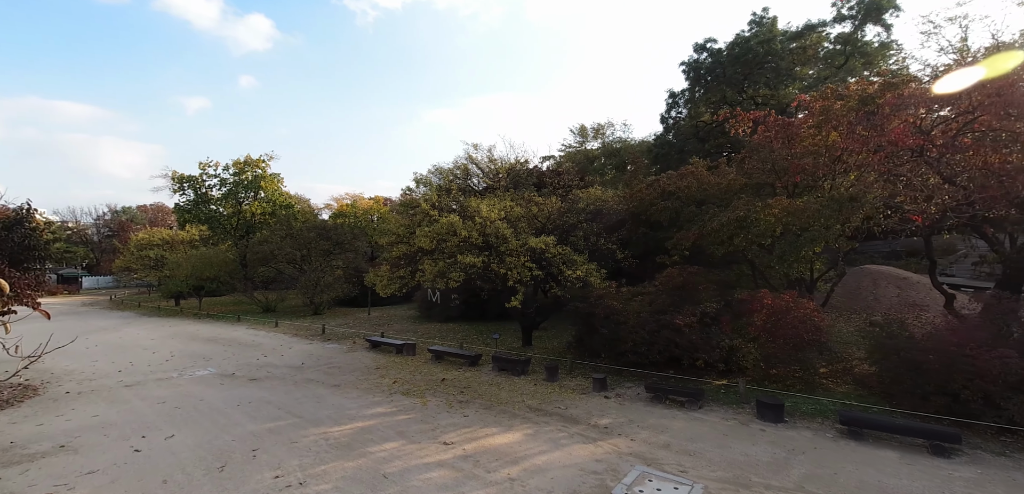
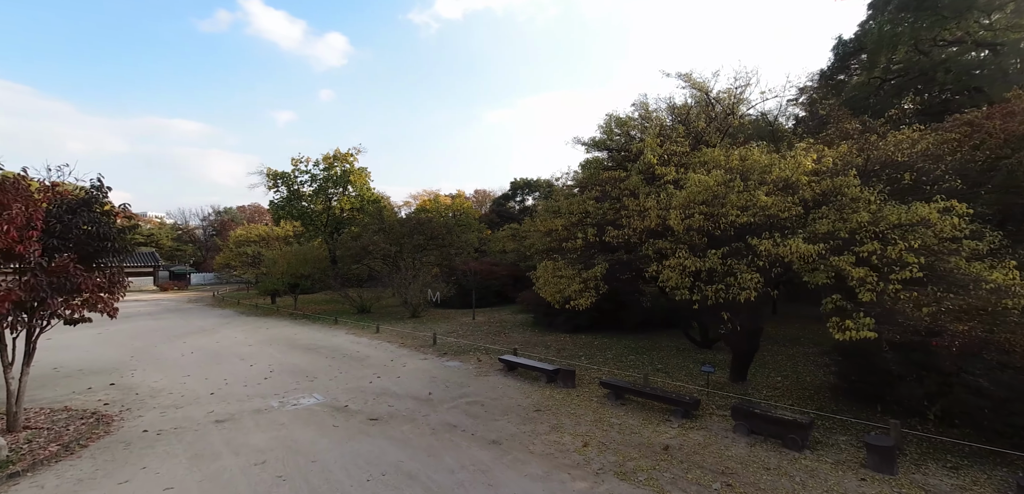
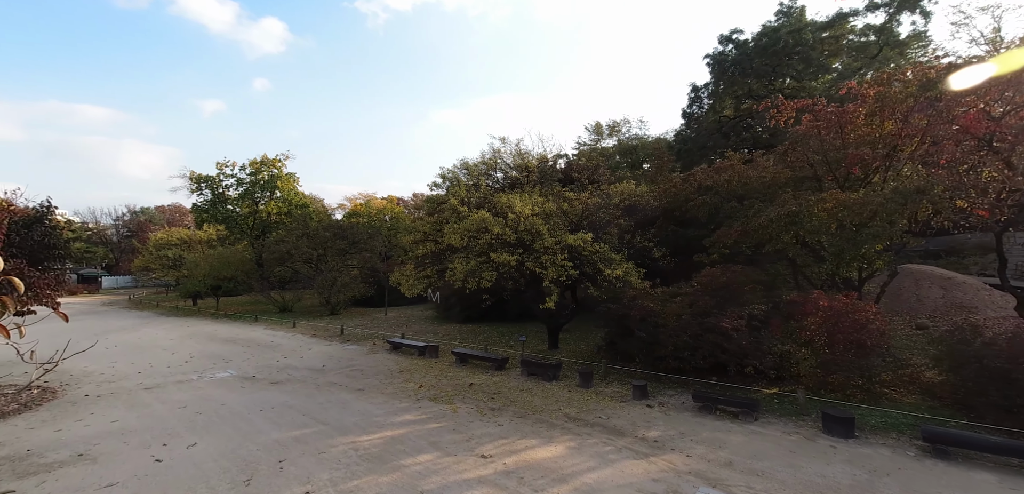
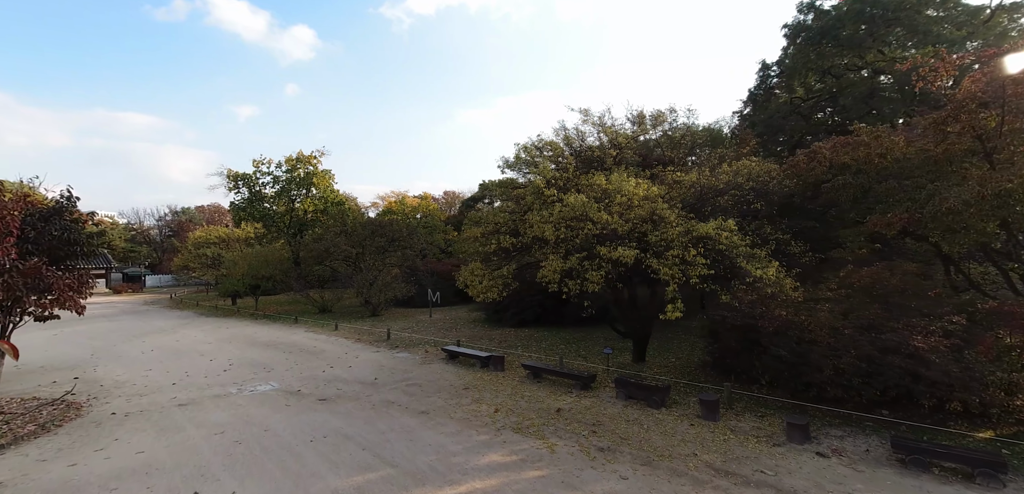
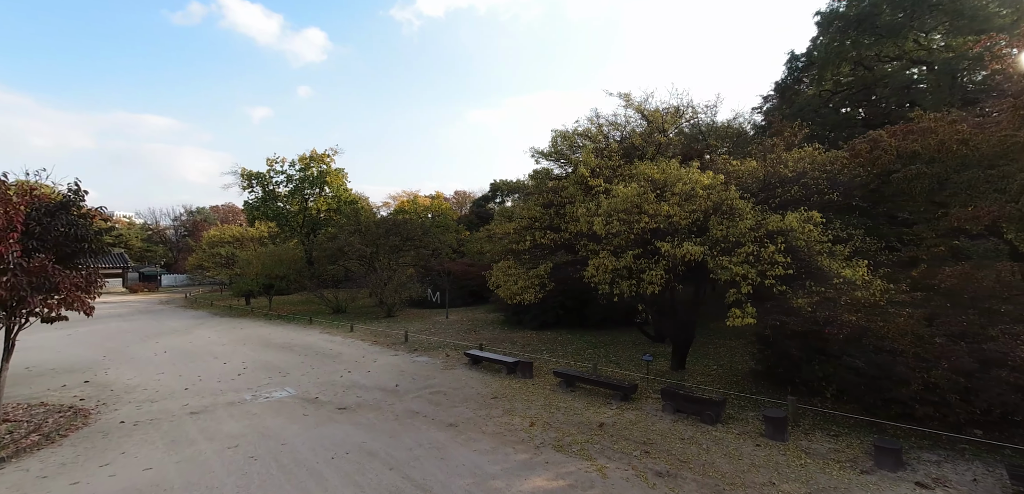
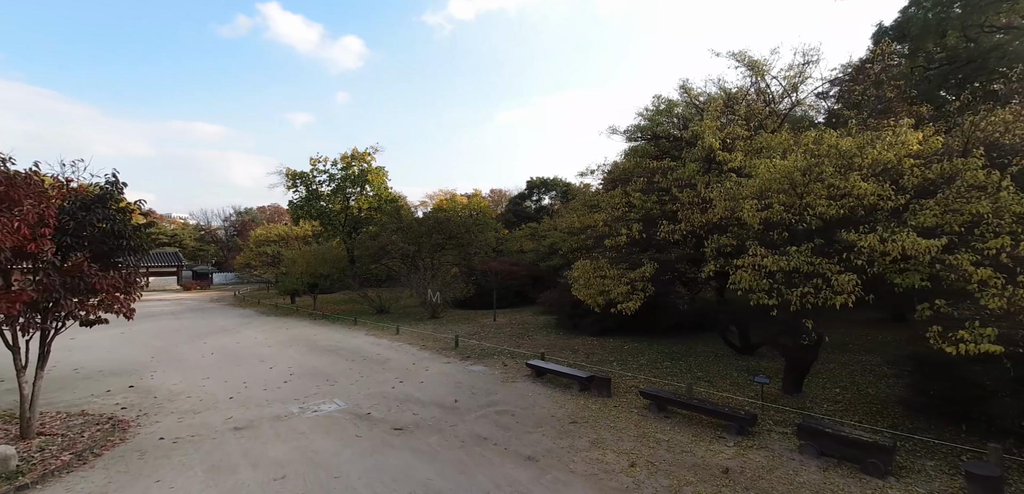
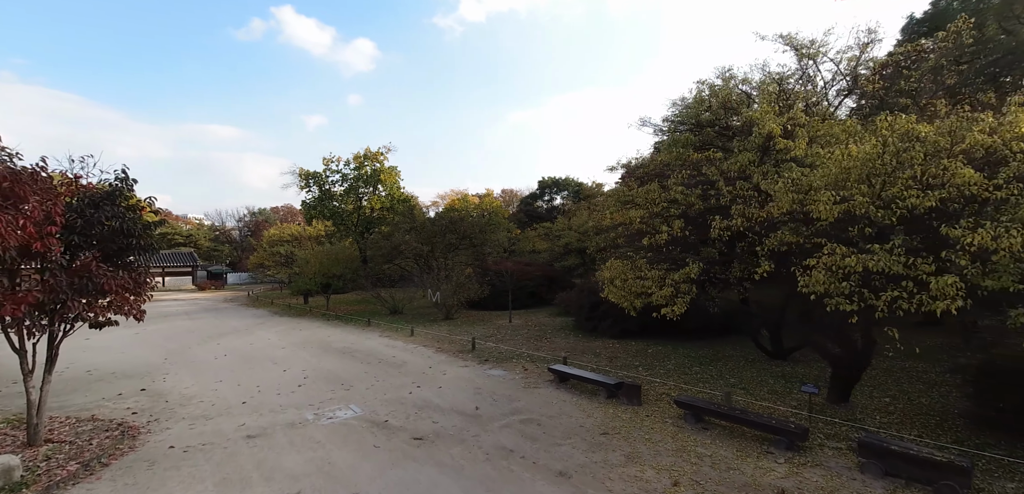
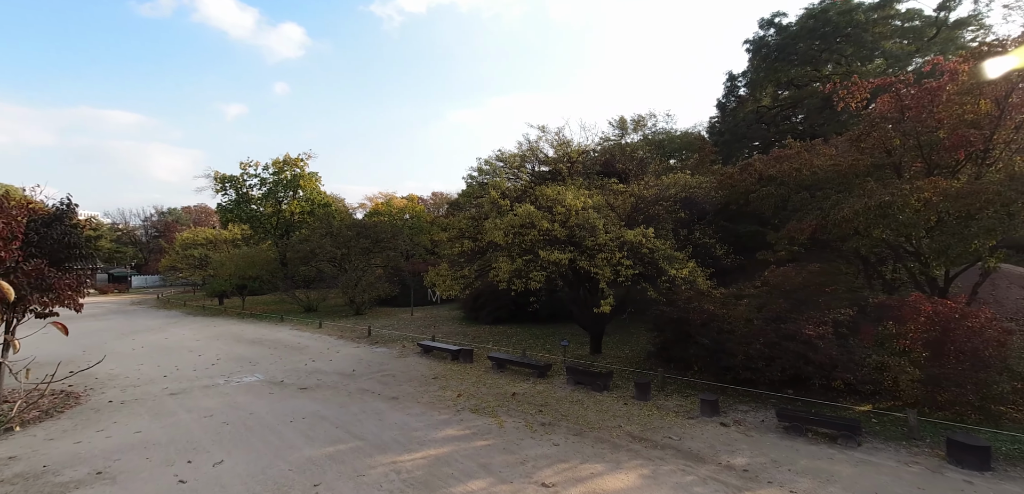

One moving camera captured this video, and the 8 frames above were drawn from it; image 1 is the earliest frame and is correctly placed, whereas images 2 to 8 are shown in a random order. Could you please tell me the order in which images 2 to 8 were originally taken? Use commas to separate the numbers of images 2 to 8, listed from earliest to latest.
3, 8, 4, 5, 2, 6, 7
